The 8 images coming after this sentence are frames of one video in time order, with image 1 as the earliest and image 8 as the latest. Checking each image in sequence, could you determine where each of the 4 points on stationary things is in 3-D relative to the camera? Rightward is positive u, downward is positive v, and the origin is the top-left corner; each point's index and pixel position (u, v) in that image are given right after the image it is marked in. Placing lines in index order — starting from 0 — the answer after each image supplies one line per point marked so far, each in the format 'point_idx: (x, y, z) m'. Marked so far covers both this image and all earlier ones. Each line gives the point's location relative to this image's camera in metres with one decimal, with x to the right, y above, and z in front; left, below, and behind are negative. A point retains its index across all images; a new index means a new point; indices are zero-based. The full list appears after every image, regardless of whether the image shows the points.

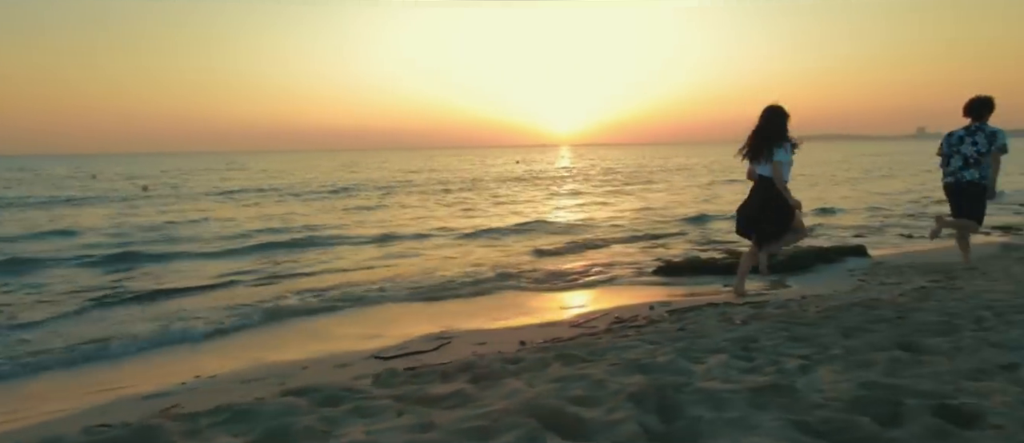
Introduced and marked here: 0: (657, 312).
0: (+1.4, -0.9, +6.7) m
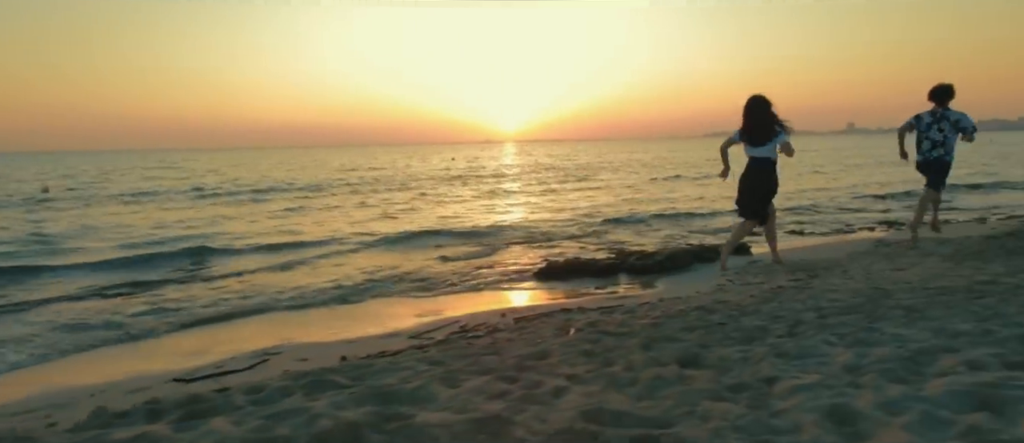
0: (-0.1, -0.9, +6.6) m
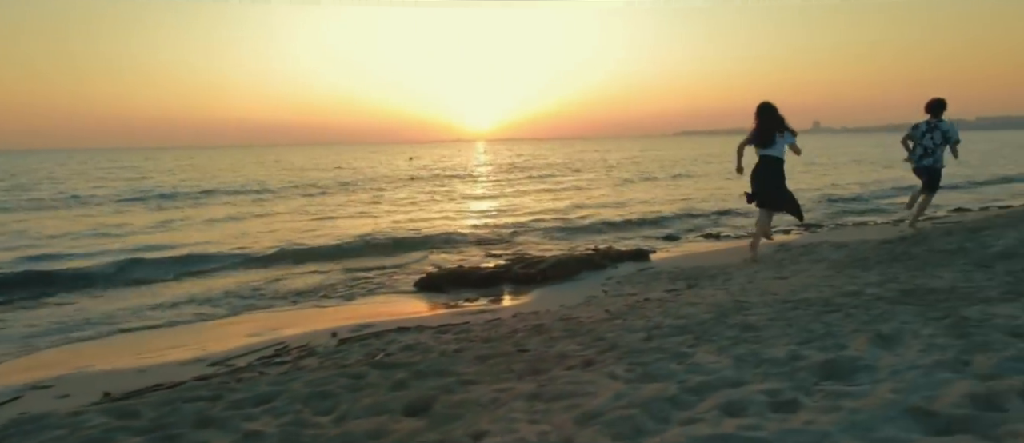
0: (-1.6, -1.1, +6.0) m
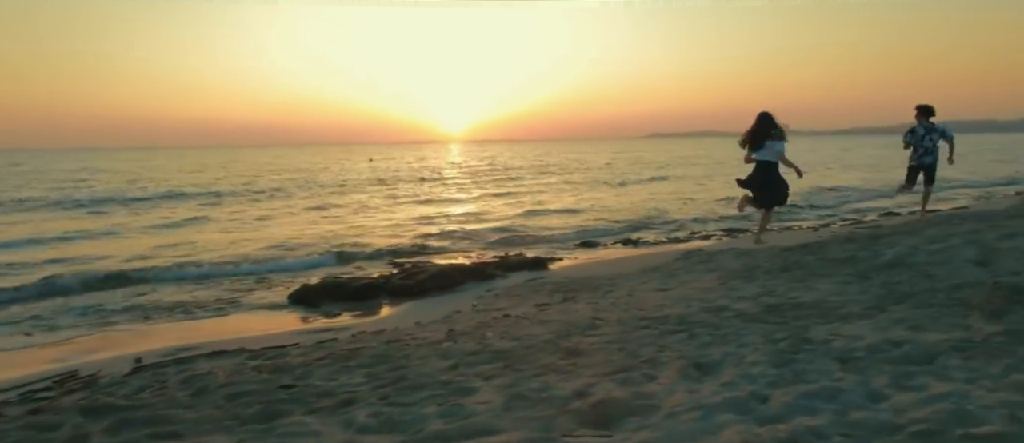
0: (-3.0, -1.2, +5.4) m
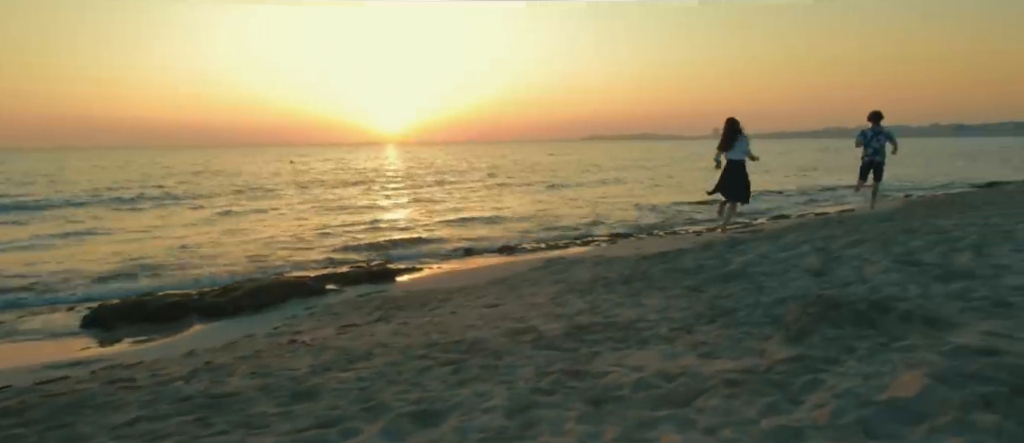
0: (-4.8, -1.3, +4.2) m
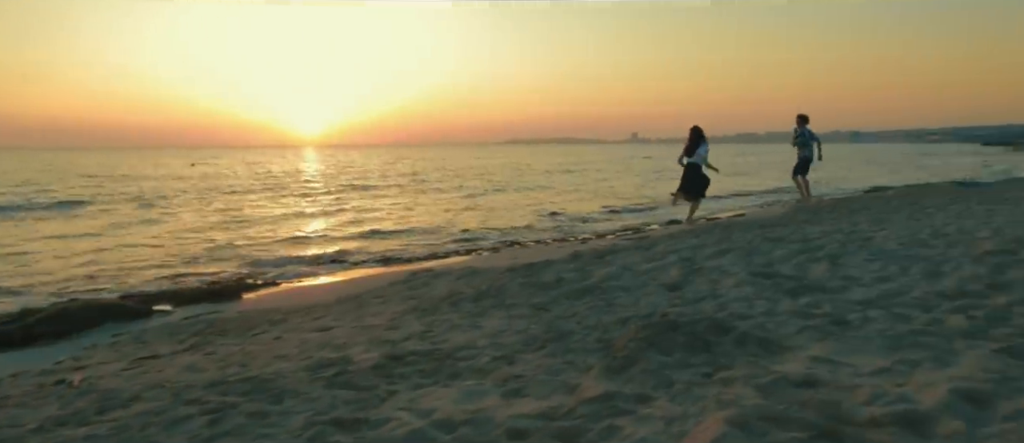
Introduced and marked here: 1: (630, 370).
0: (-6.0, -1.4, +3.0) m
1: (+0.7, -0.9, +4.4) m
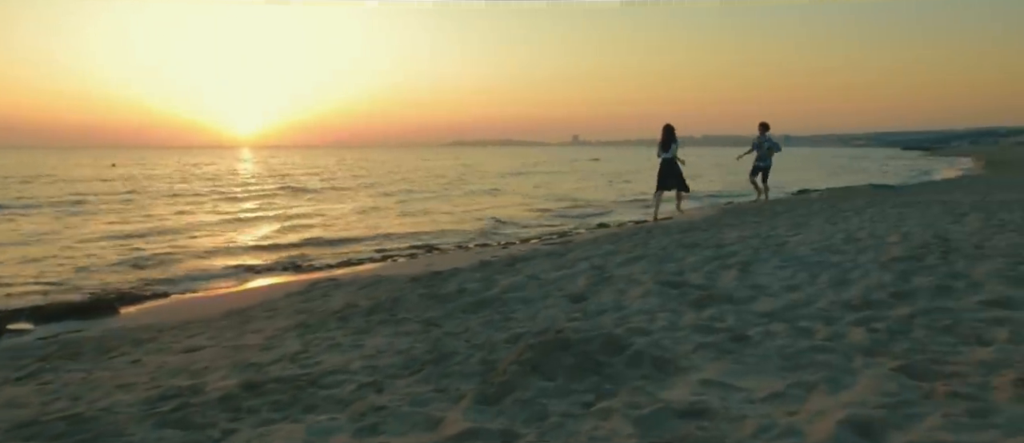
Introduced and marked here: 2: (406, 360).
0: (-6.6, -1.5, +2.0) m
1: (0.0, -1.0, +3.9) m
2: (-0.7, -1.0, +4.9) m
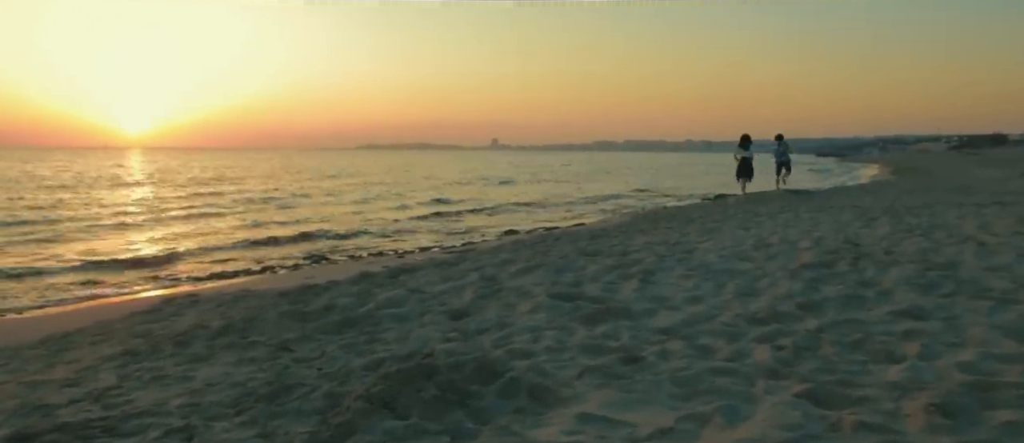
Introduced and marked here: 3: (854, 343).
0: (-7.2, -1.5, +0.6) m
1: (-0.8, -1.0, +3.1) m
2: (-1.6, -1.0, +4.0) m
3: (+2.1, -0.8, +4.3) m
